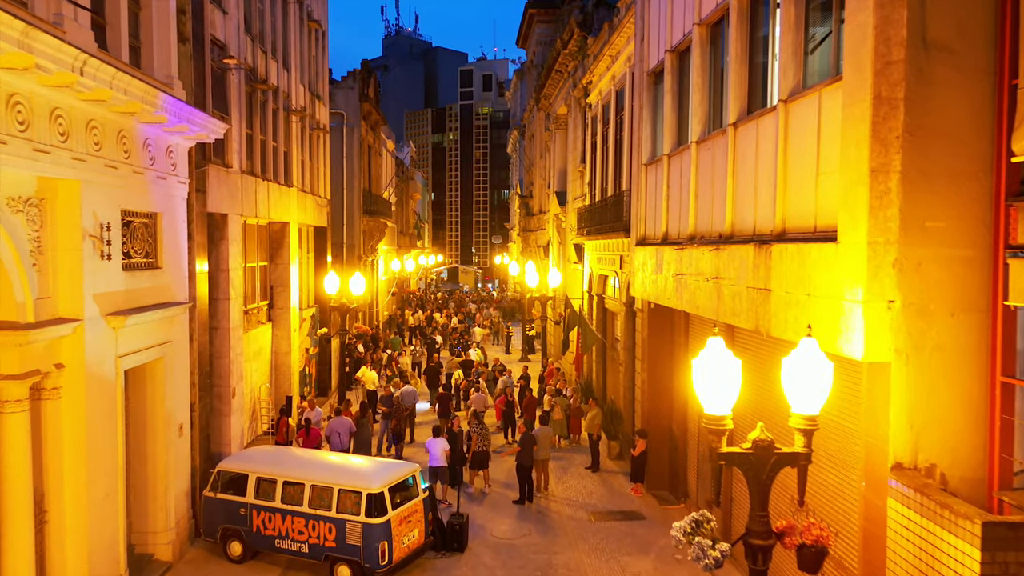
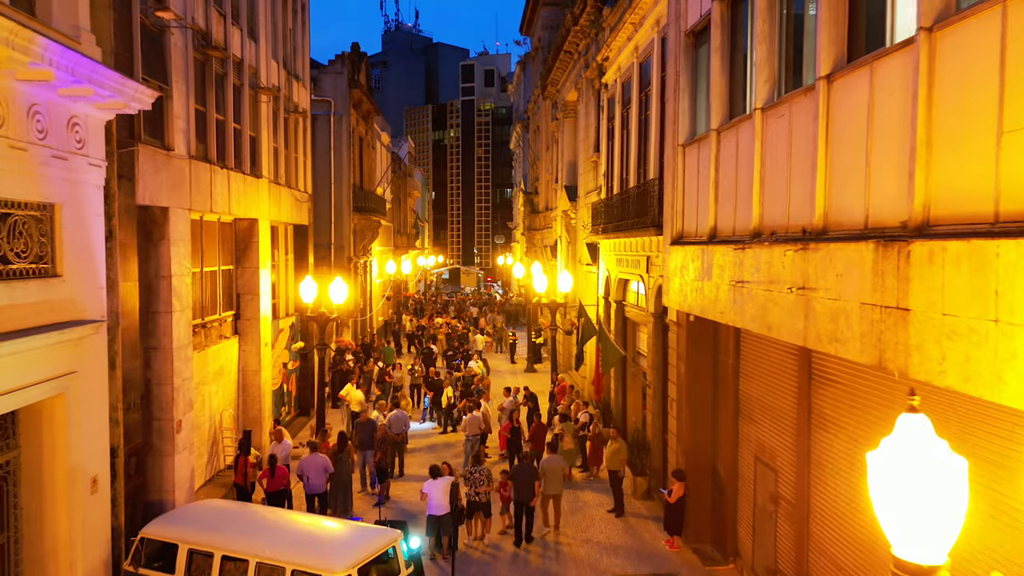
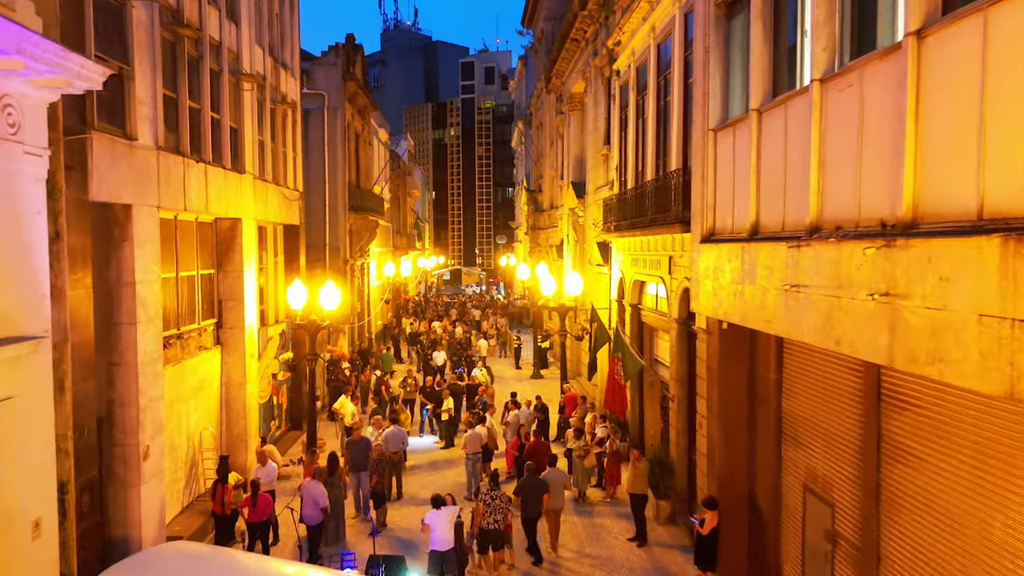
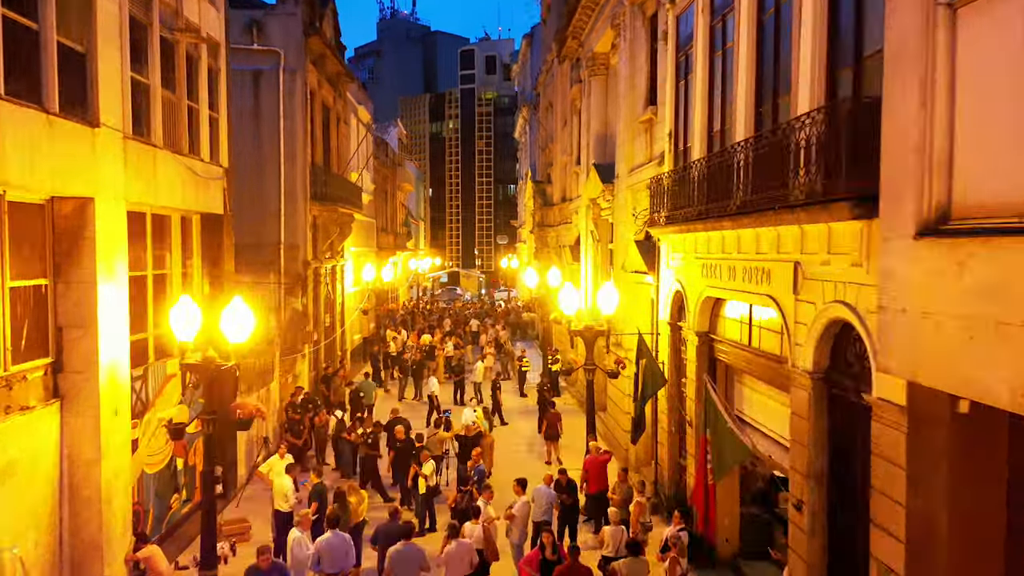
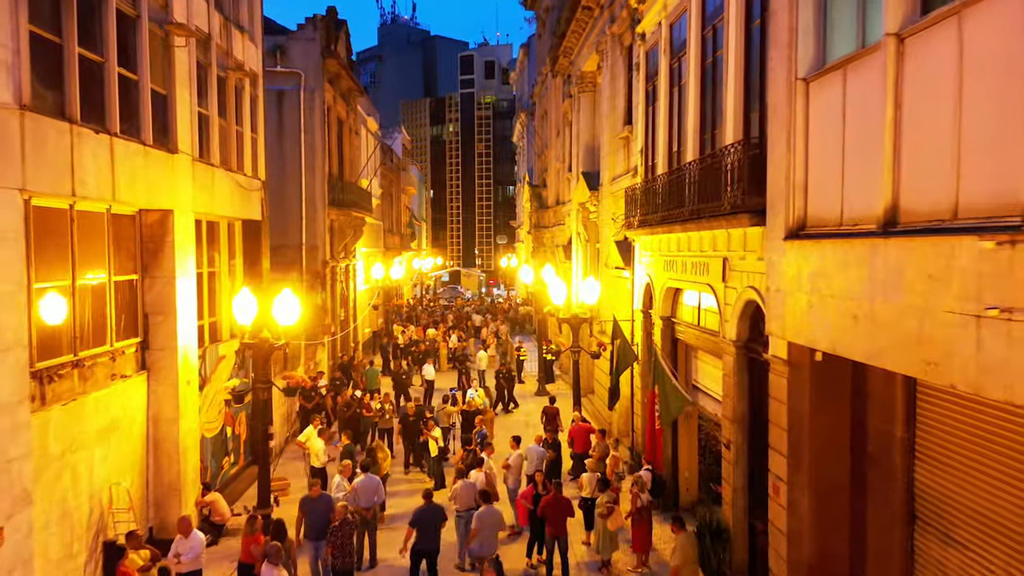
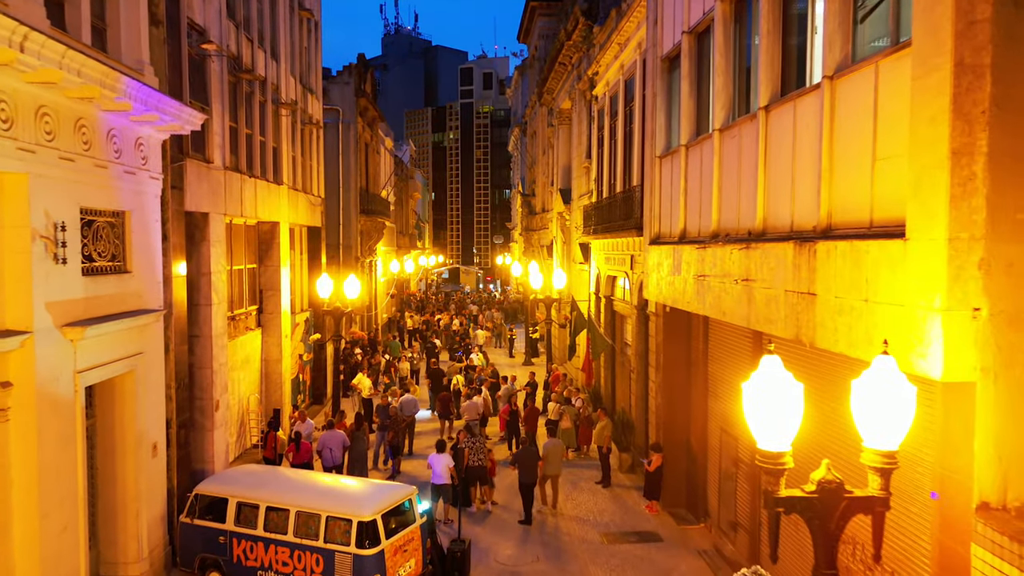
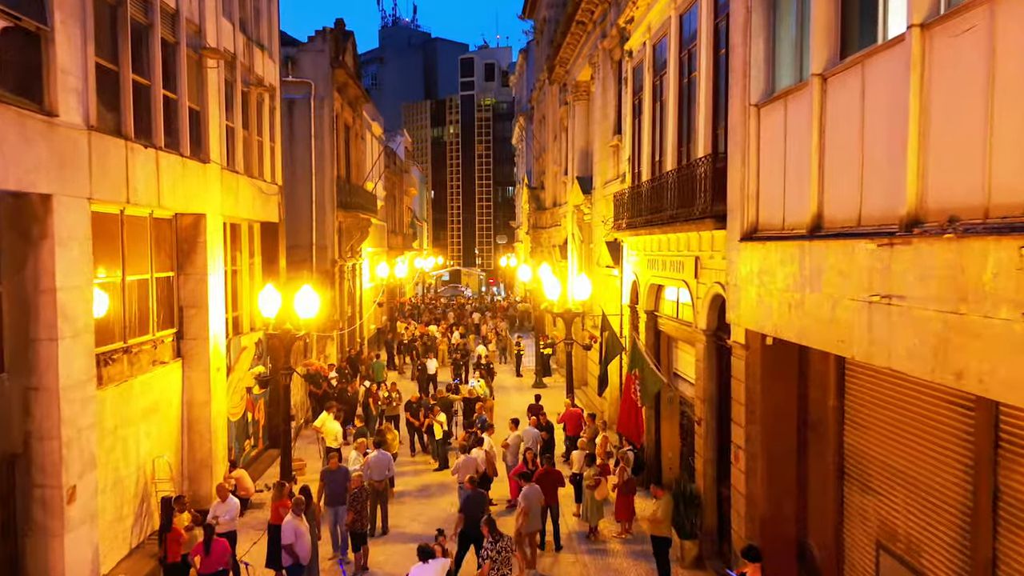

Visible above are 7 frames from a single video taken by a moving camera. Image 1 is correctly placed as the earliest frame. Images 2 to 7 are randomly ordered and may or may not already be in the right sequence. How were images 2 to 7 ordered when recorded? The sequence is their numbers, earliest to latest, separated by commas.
6, 2, 3, 7, 5, 4
